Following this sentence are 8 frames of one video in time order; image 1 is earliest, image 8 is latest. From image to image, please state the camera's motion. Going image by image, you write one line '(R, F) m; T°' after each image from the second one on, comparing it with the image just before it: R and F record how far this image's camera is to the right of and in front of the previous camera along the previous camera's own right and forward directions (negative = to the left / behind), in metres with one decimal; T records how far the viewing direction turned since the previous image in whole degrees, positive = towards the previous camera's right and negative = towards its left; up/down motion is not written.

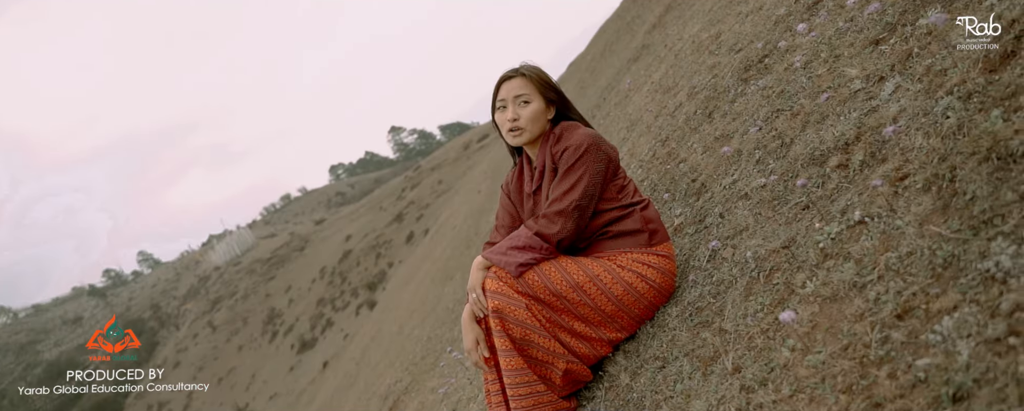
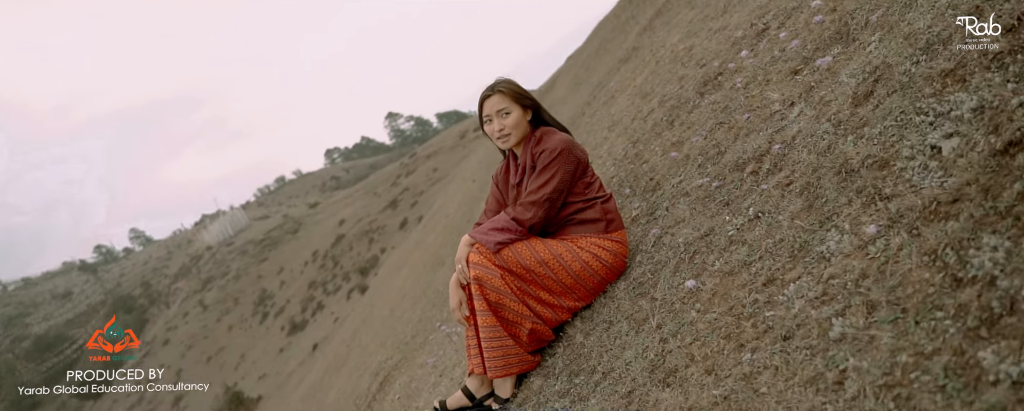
(+0.1, -0.4) m; +1°
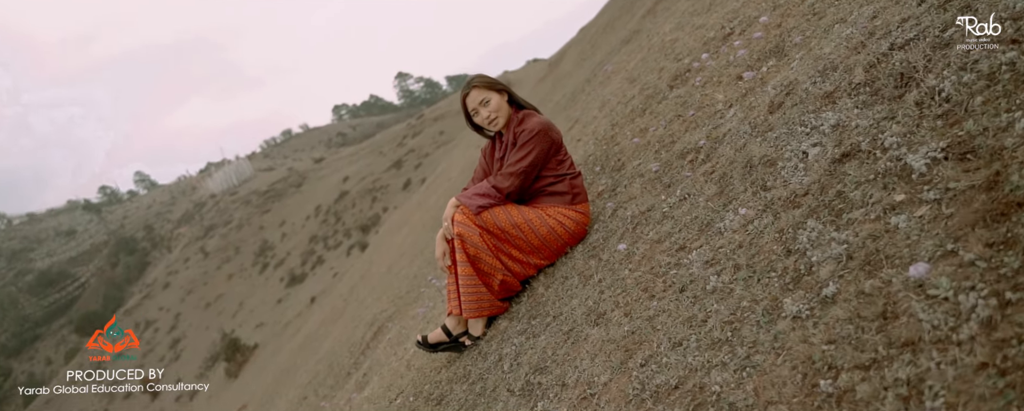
(+0.1, -0.4) m; 0°
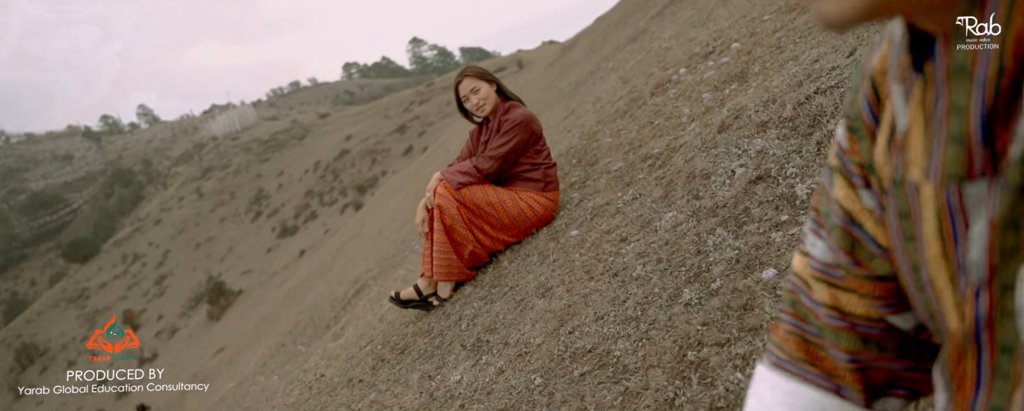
(+0.1, -0.3) m; 0°
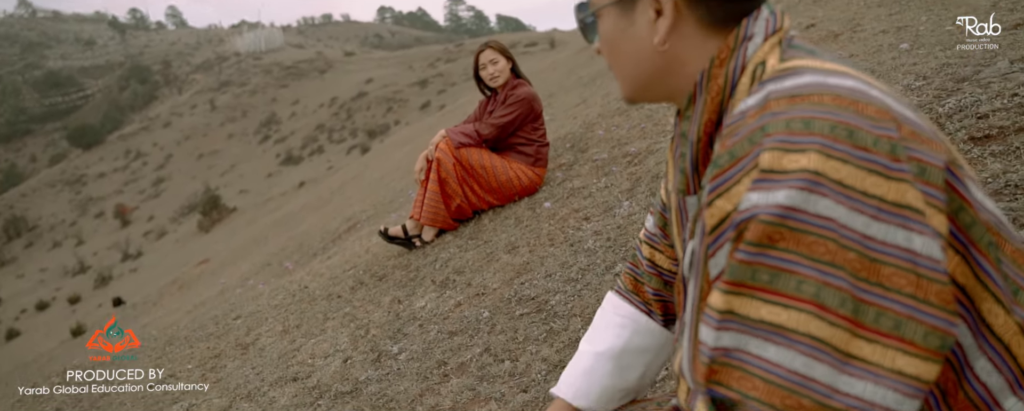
(+0.1, -0.4) m; 0°
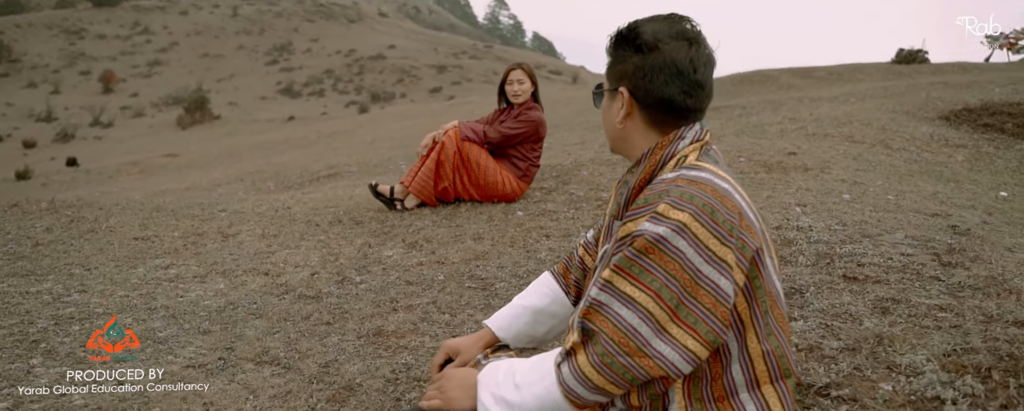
(0.0, -0.5) m; +3°
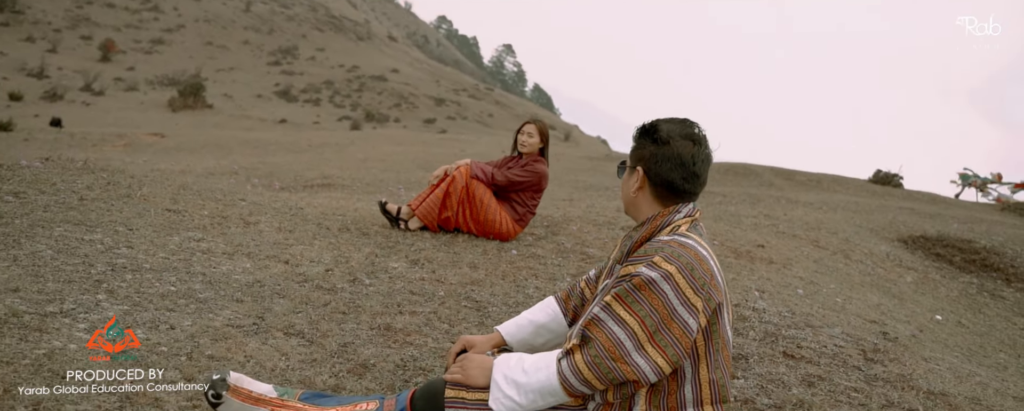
(-0.2, -0.4) m; +2°
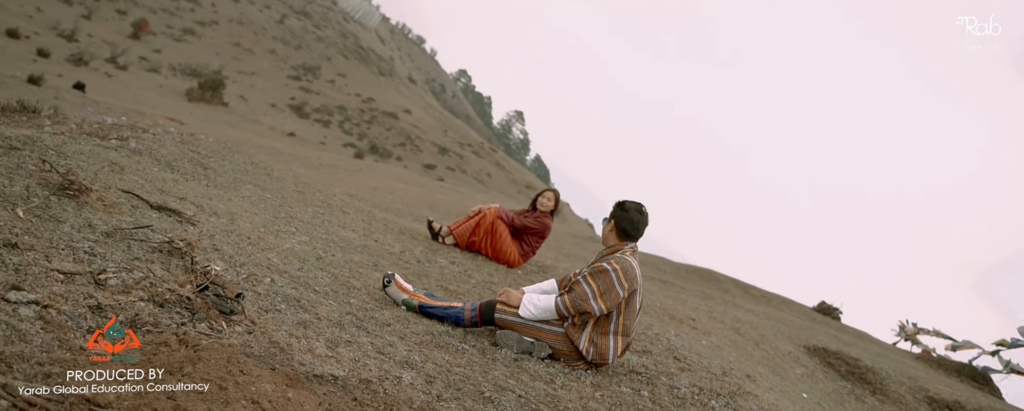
(-0.3, -1.7) m; +1°
